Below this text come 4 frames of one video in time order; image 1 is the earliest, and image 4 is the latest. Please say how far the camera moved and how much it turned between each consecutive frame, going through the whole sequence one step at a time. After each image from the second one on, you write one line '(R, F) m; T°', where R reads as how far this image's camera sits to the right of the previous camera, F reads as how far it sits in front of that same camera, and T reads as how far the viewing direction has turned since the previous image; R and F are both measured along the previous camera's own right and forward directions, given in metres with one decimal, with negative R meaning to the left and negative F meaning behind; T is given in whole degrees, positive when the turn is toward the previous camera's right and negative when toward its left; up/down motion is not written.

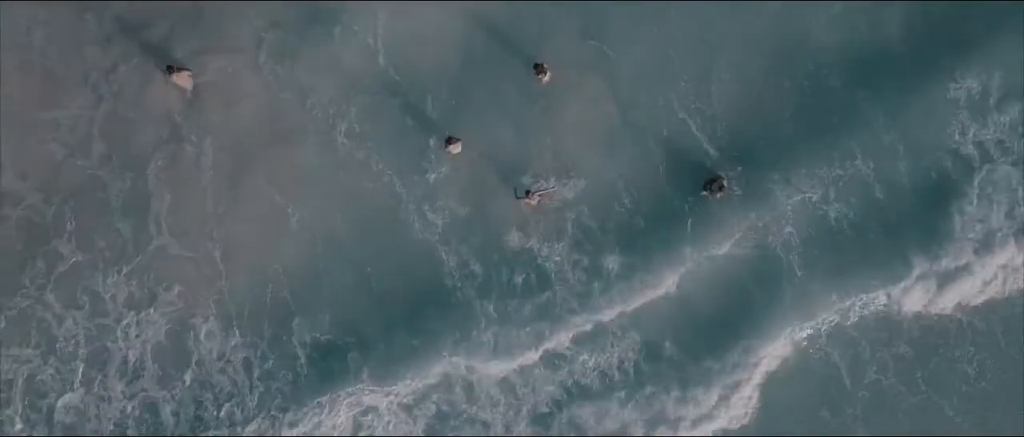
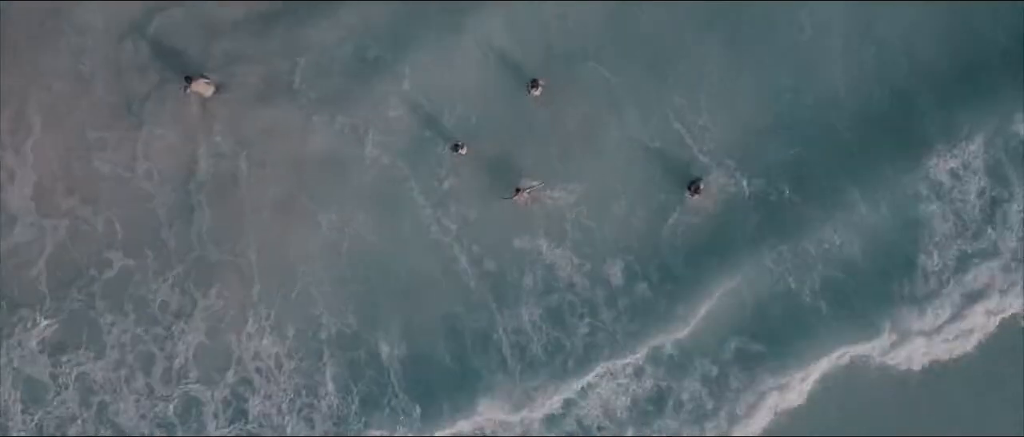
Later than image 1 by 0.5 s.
(+0.5, -0.2) m; -4°
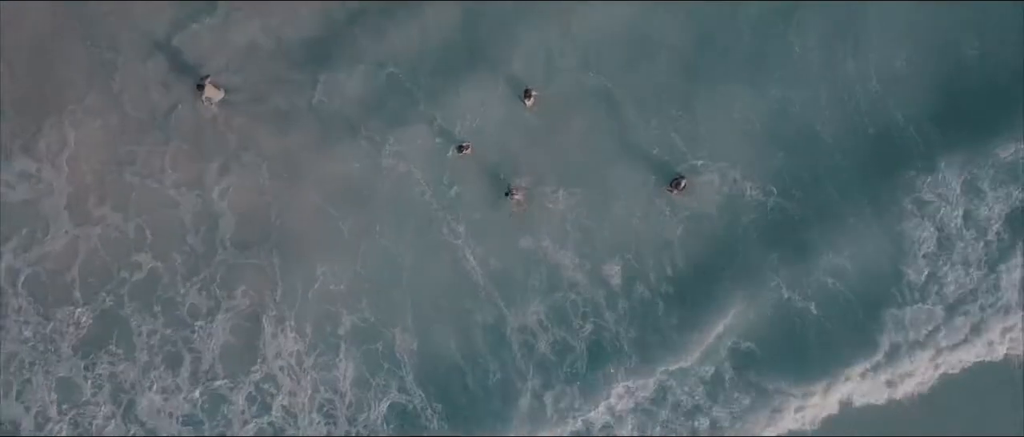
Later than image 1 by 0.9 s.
(+0.1, -0.5) m; -1°
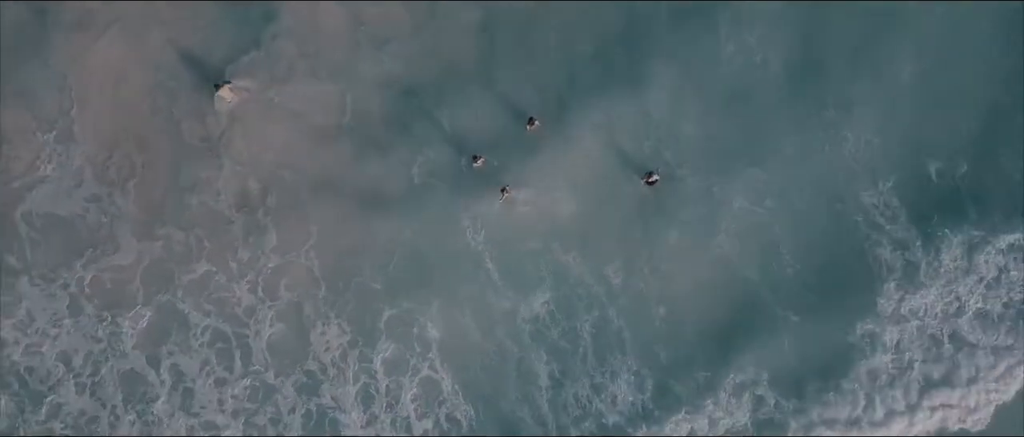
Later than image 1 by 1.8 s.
(+0.1, -1.3) m; -2°
